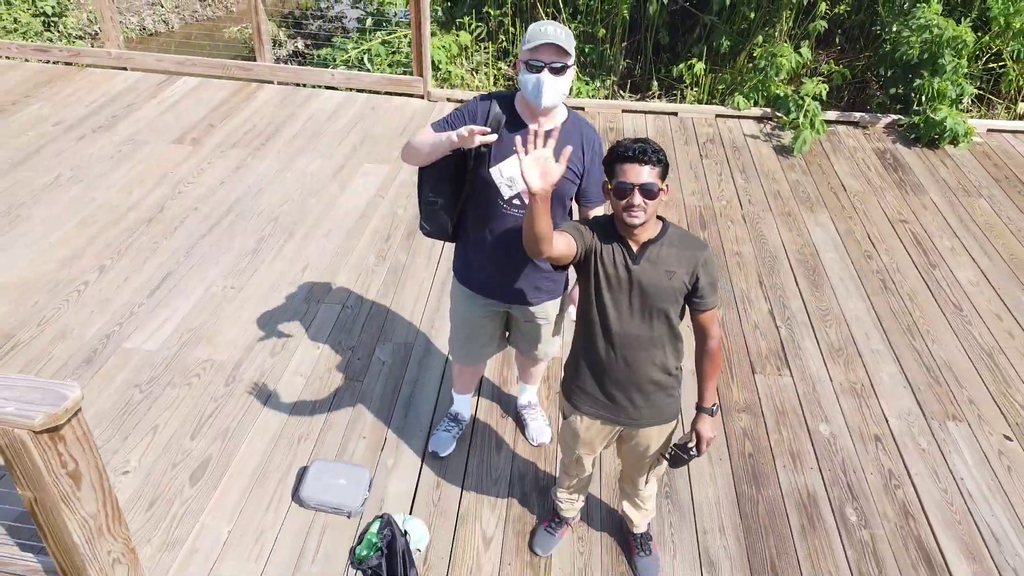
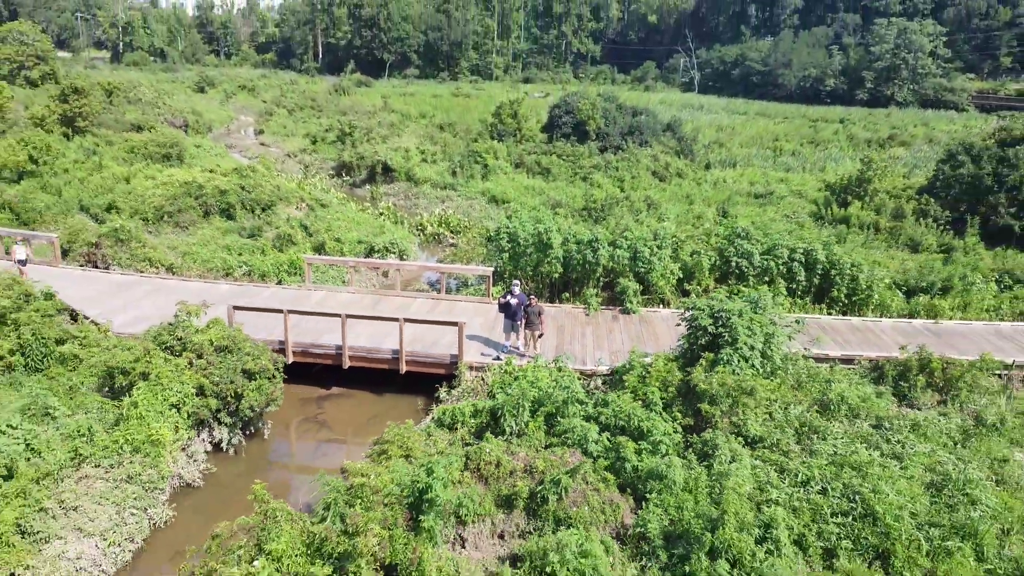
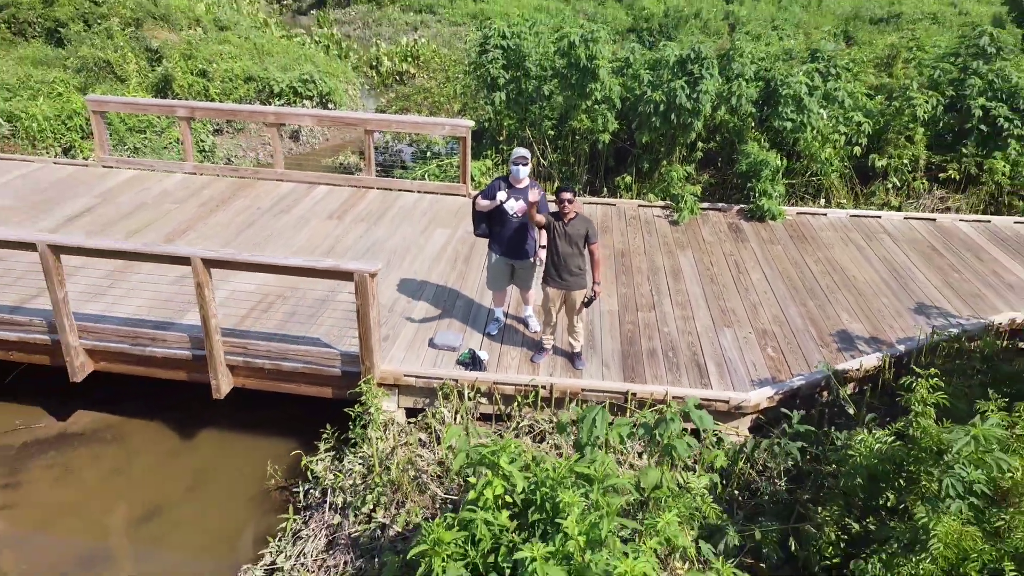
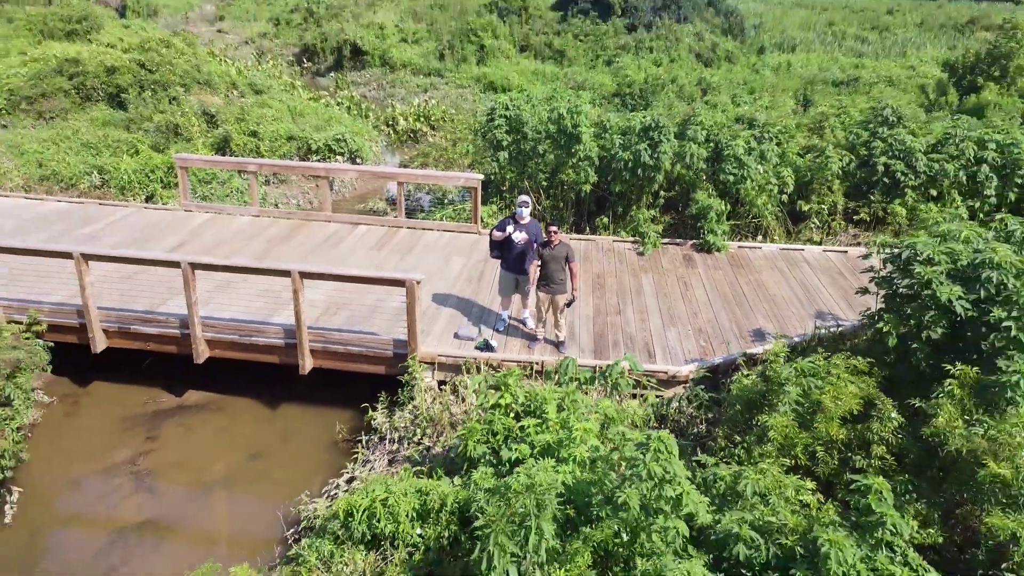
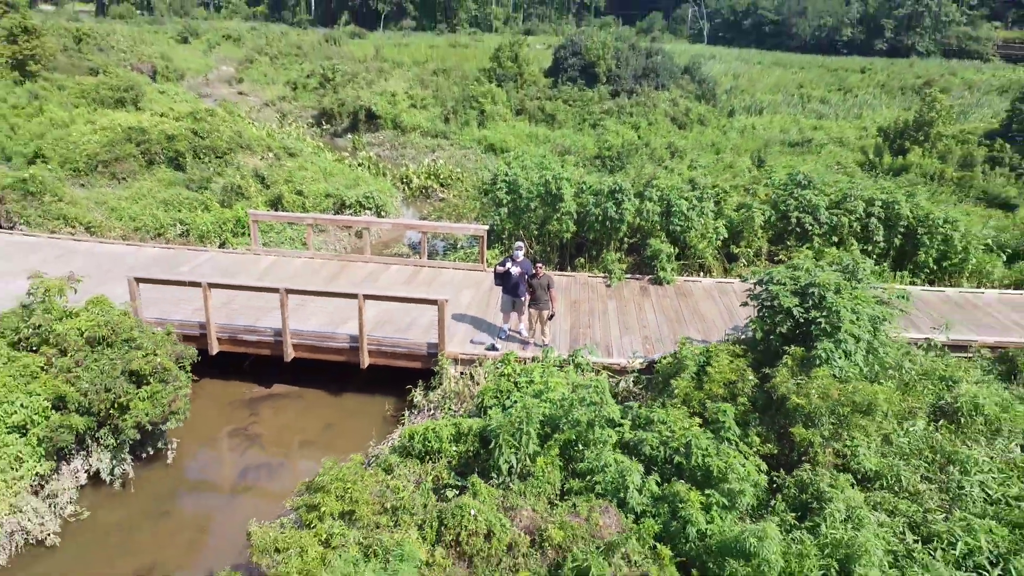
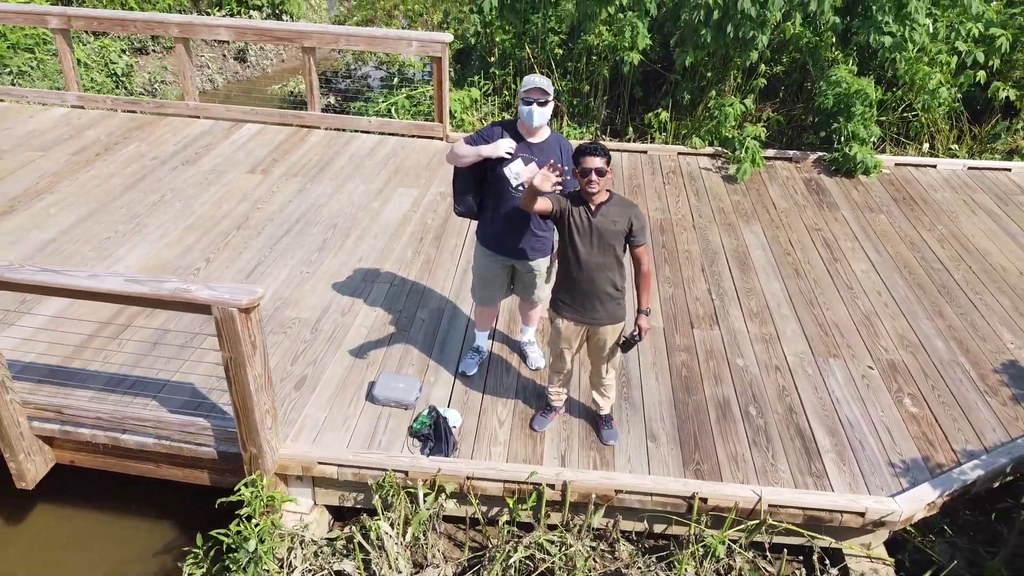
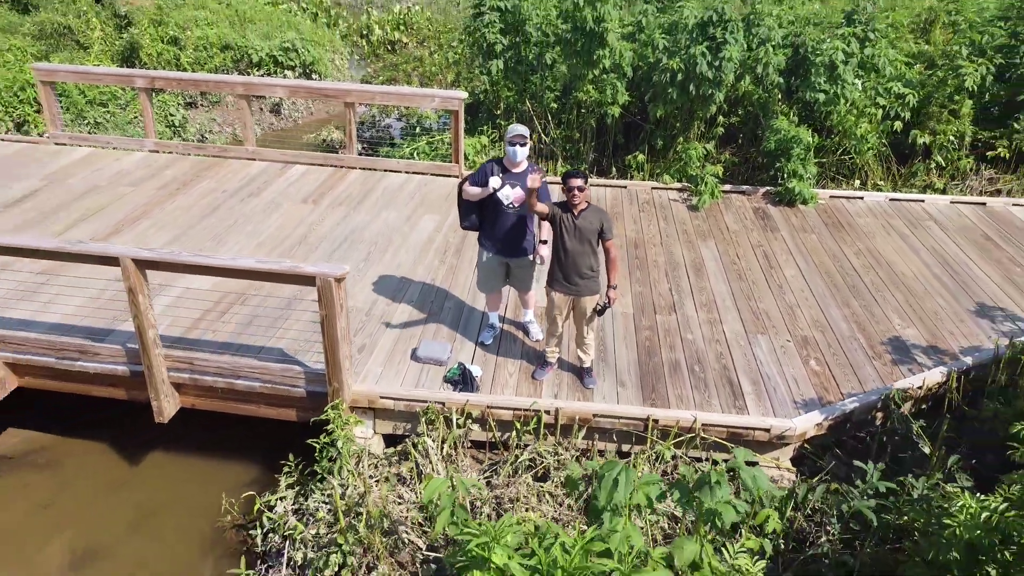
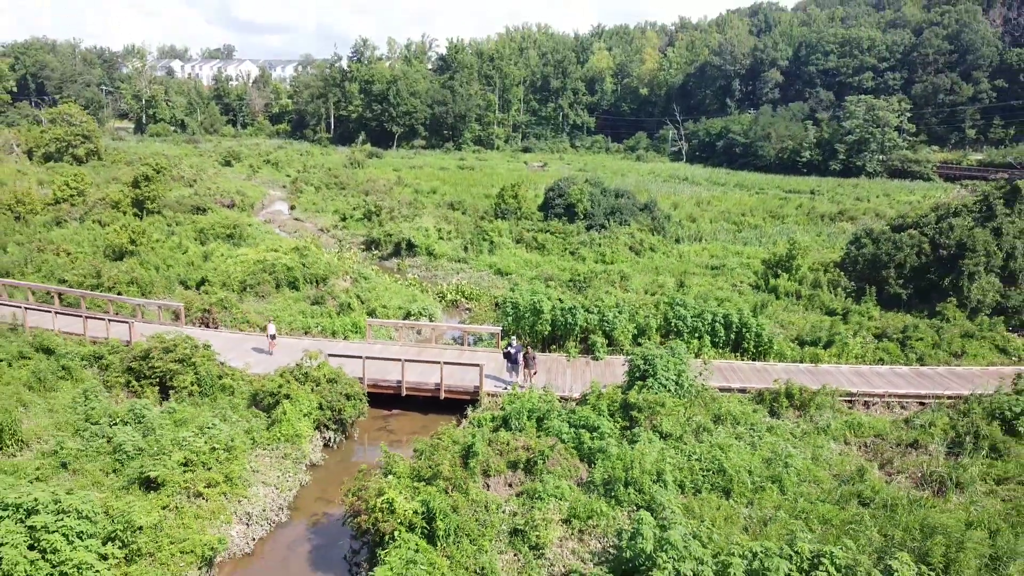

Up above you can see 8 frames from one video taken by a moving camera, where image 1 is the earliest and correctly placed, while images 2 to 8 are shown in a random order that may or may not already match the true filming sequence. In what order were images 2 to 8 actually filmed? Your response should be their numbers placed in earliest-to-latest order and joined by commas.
6, 7, 3, 4, 5, 2, 8
